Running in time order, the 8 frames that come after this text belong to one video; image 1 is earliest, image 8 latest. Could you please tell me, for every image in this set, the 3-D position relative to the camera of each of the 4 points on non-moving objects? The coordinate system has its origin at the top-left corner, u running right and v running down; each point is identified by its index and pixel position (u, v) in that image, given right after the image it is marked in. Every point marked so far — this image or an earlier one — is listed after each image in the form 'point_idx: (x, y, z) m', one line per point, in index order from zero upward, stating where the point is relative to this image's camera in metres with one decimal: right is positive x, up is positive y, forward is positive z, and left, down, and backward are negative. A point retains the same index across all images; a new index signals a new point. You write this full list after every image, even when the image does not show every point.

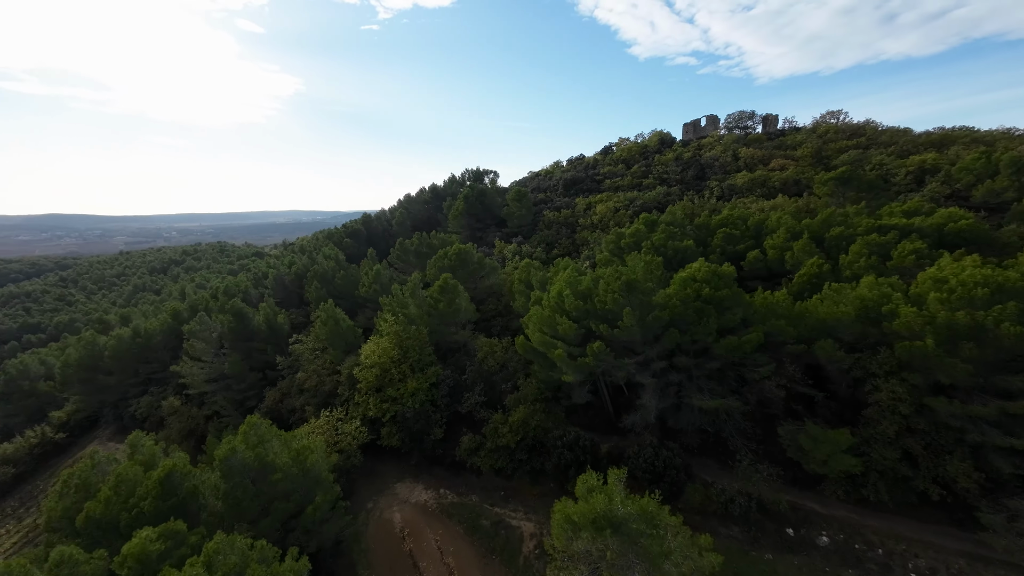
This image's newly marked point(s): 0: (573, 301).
0: (+2.7, -0.6, +17.1) m
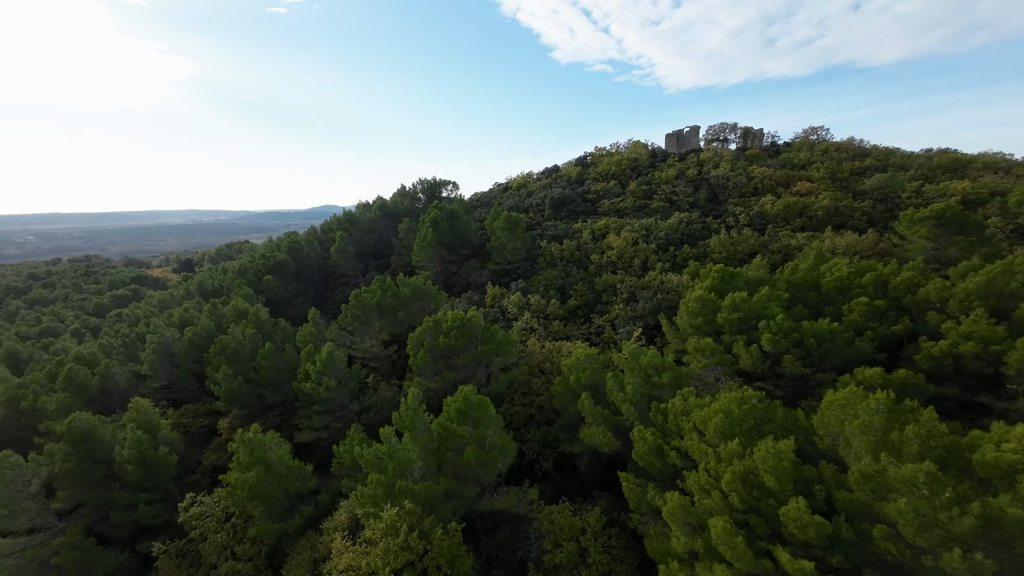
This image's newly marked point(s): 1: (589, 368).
0: (+6.5, -5.0, +8.4) m
1: (+3.2, -3.4, +16.6) m
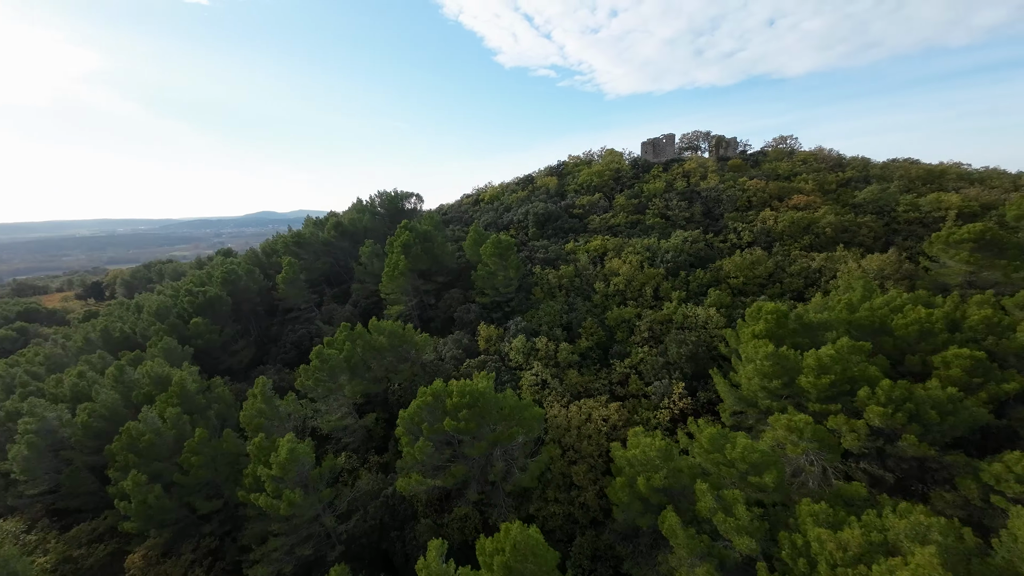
0: (+9.0, -7.1, +4.8) m
1: (+4.7, -5.7, +12.6) m
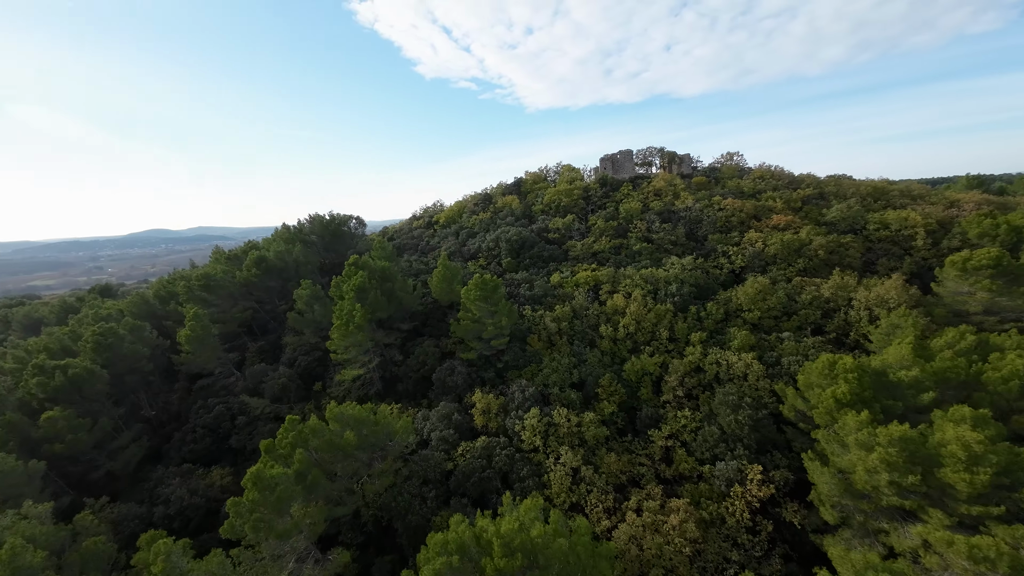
0: (+12.7, -8.9, +1.5) m
1: (+7.1, -7.9, +8.4) m
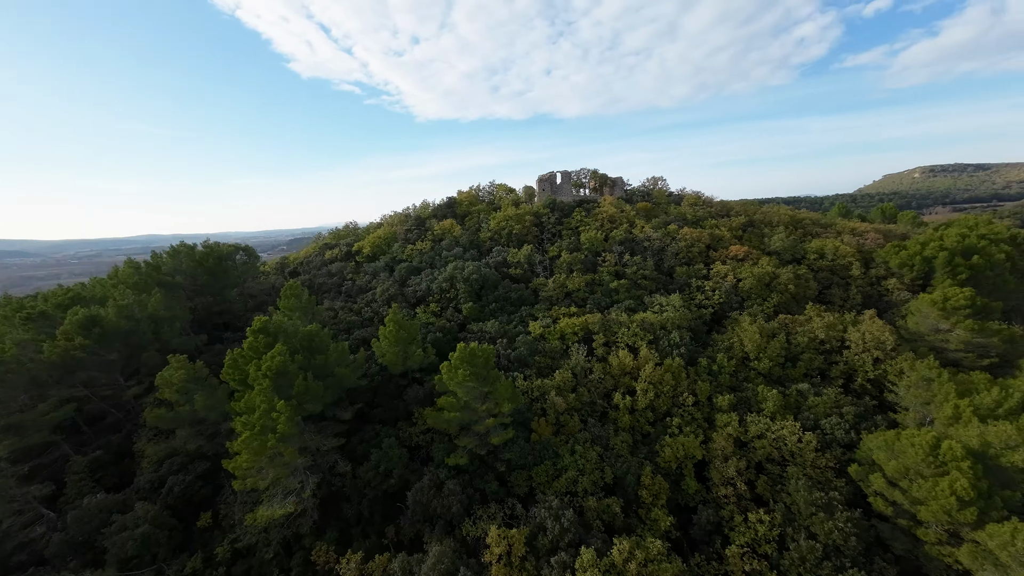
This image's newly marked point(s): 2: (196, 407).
0: (+18.1, -10.8, -0.4) m
1: (+10.9, -10.3, +4.9) m
2: (-15.2, -5.7, +18.8) m
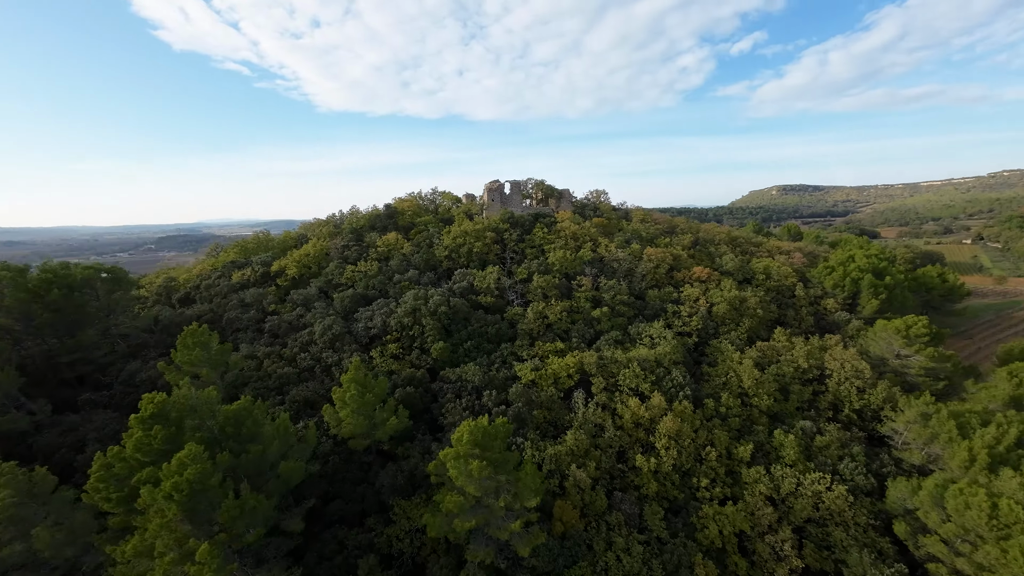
0: (+22.4, -12.5, +0.1) m
1: (+14.2, -12.0, +3.8) m
2: (-14.4, -7.8, +11.8) m
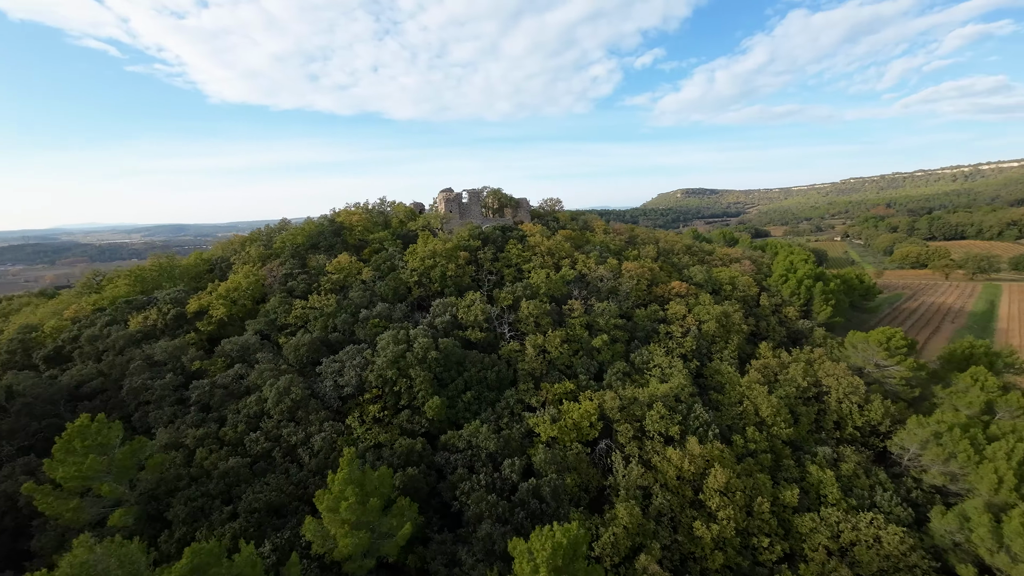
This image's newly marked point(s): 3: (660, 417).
0: (+26.8, -13.2, +1.4) m
1: (+18.0, -13.1, +3.4) m
2: (-11.7, -10.0, +6.0) m
3: (+6.9, -6.1, +18.5) m
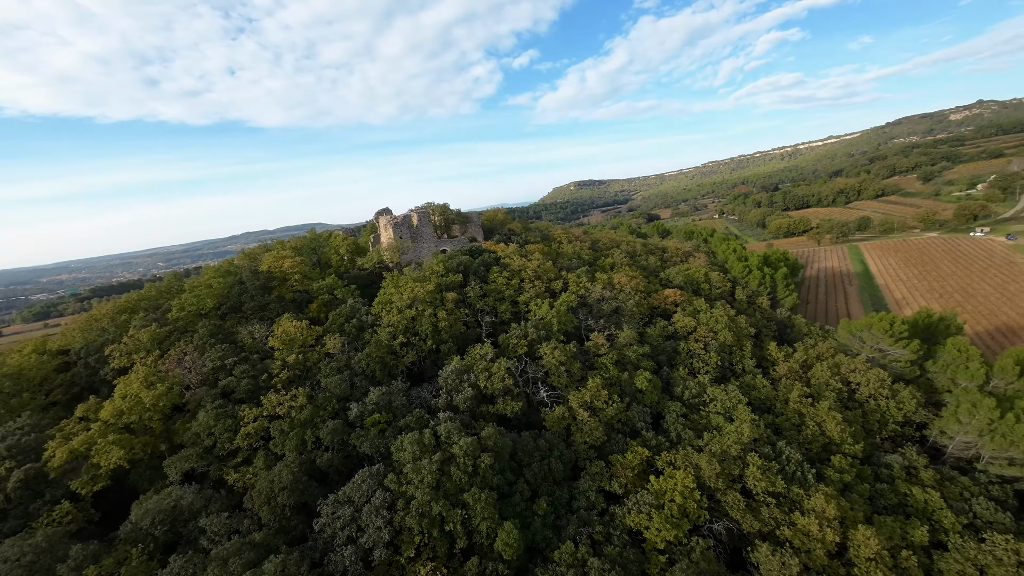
0: (+33.8, -11.4, +3.5) m
1: (+24.9, -12.5, +3.5) m
2: (-4.8, -13.5, -0.7) m
3: (+9.8, -7.3, +15.6) m
